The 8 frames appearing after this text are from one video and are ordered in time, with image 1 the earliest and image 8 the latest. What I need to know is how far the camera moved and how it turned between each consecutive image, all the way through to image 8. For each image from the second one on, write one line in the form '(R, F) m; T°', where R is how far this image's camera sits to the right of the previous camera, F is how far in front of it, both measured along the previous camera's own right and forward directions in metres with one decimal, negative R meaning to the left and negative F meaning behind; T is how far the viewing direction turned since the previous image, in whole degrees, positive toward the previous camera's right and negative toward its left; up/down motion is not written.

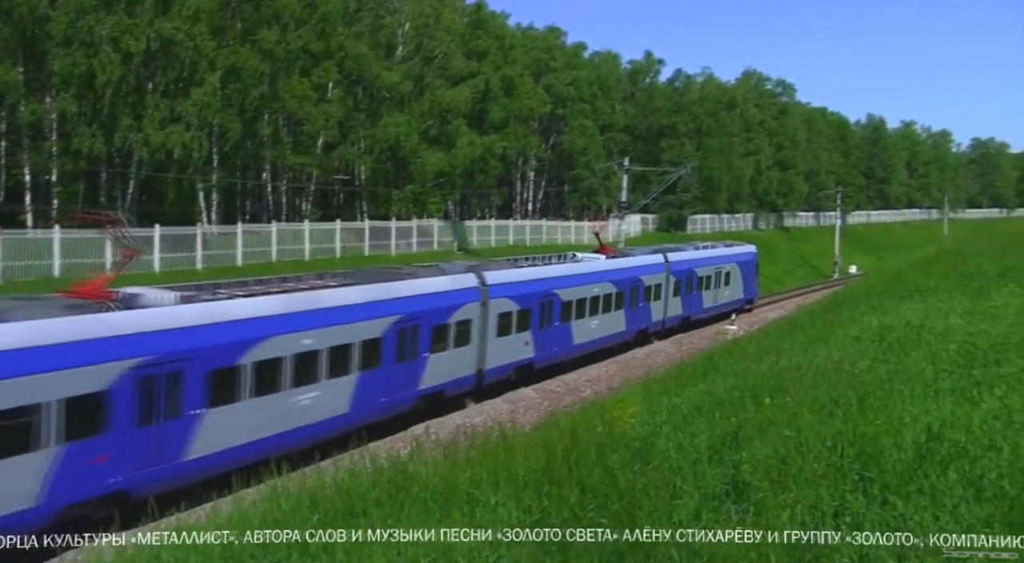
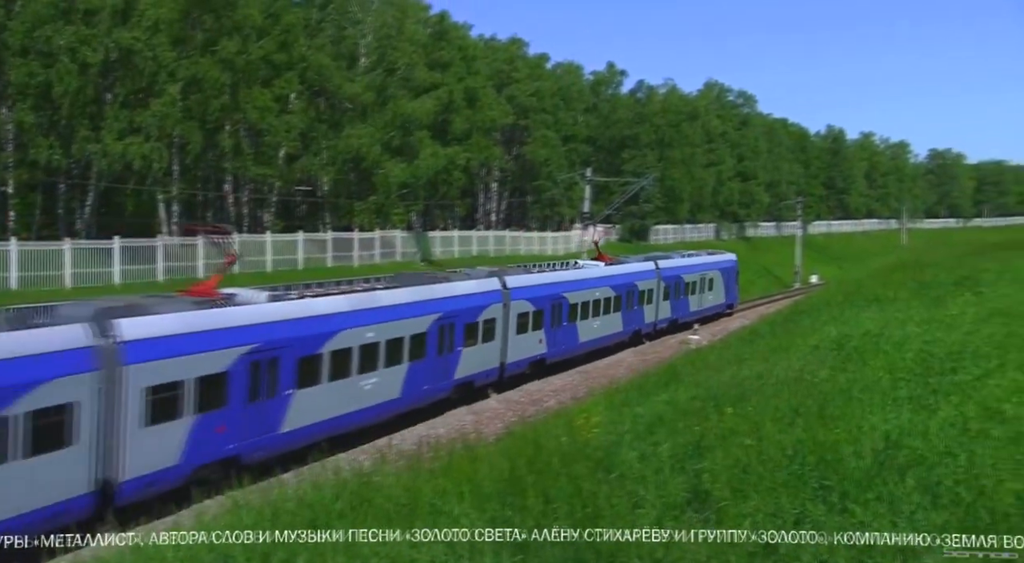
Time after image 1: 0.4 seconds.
(+0.4, -0.1) m; 0°
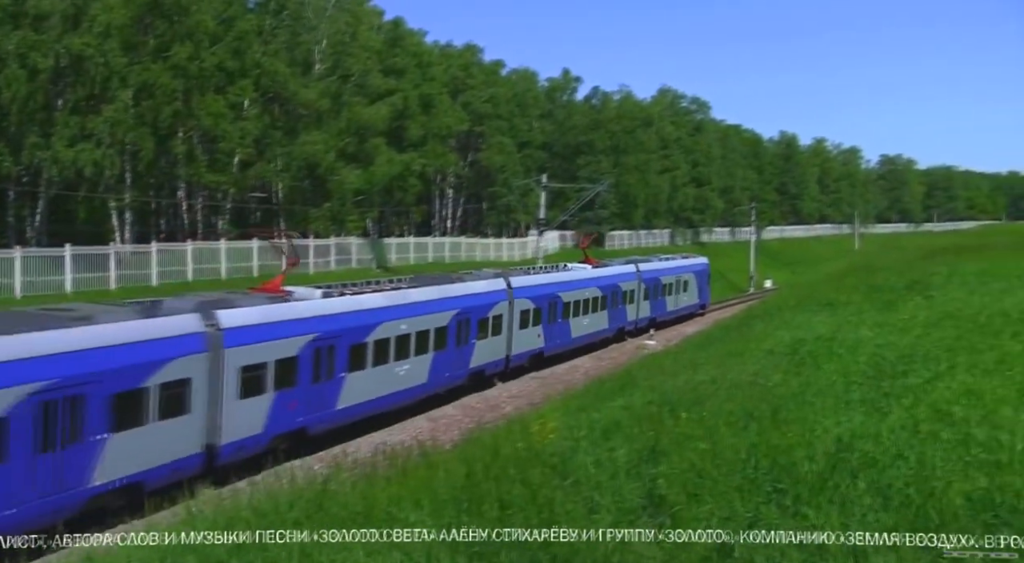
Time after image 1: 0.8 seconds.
(+0.3, 0.0) m; +1°
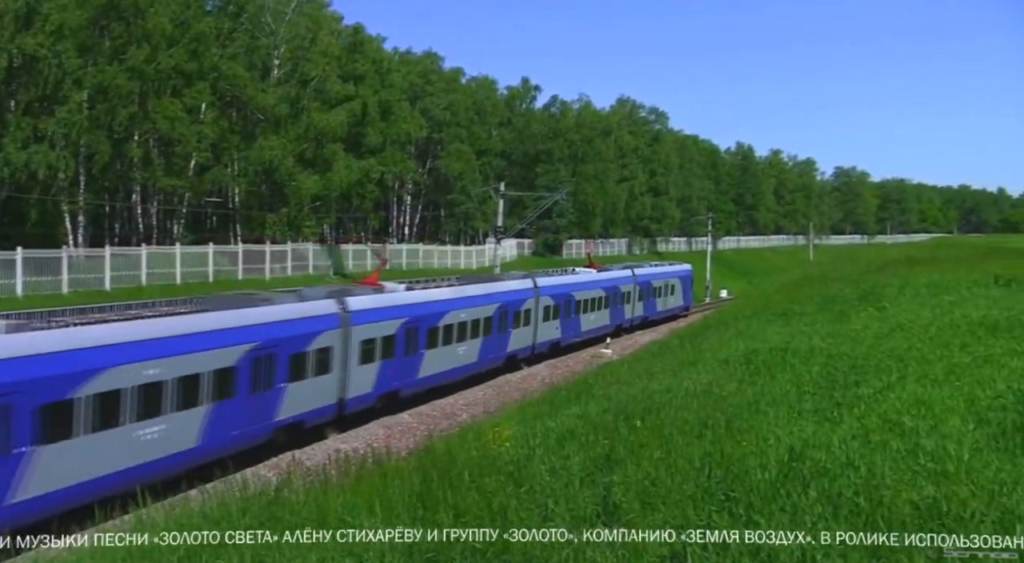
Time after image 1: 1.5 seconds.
(+0.2, 0.0) m; +1°
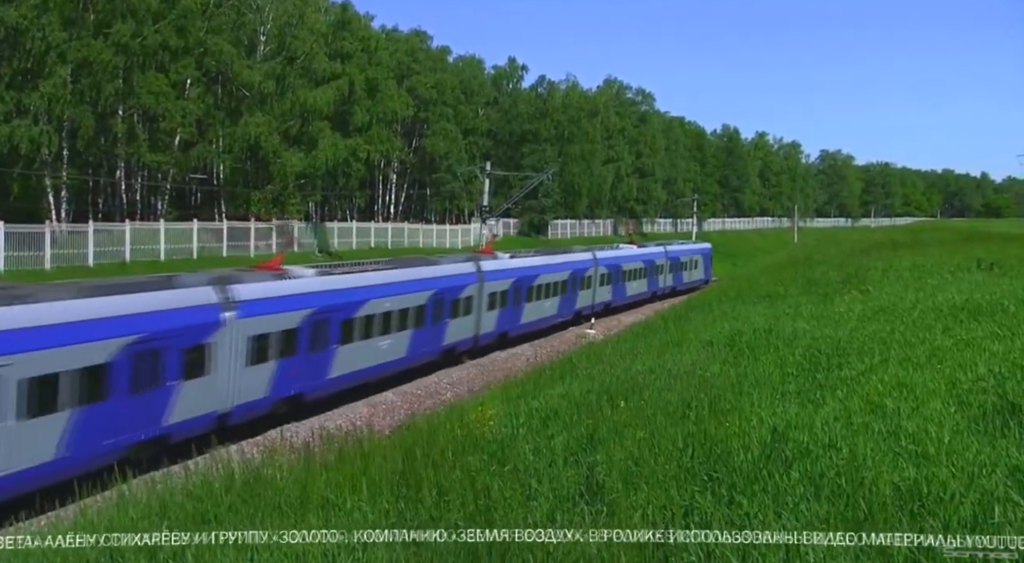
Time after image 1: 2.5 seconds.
(+0.1, 0.0) m; +1°
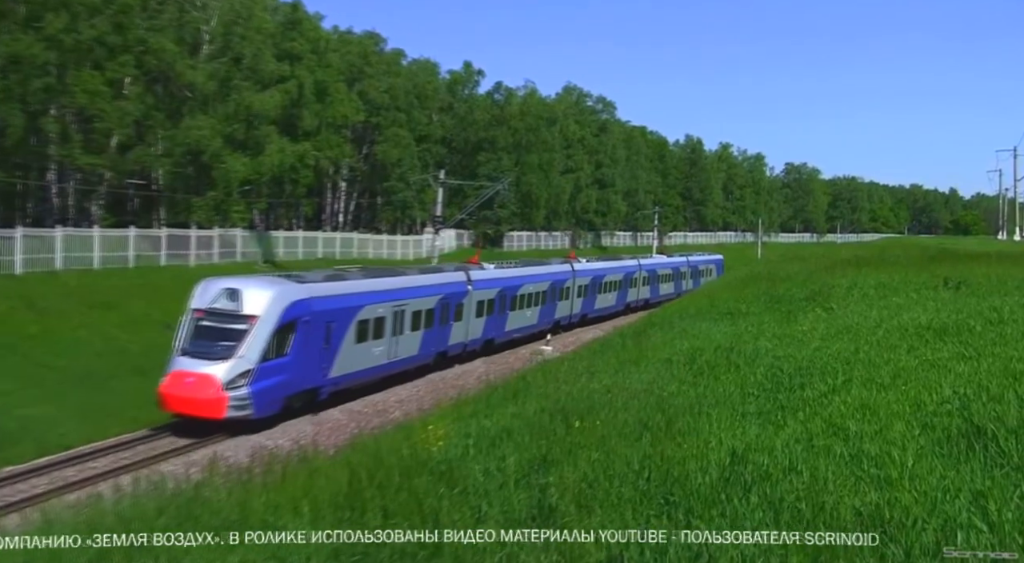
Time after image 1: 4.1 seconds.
(+0.3, +0.3) m; +1°
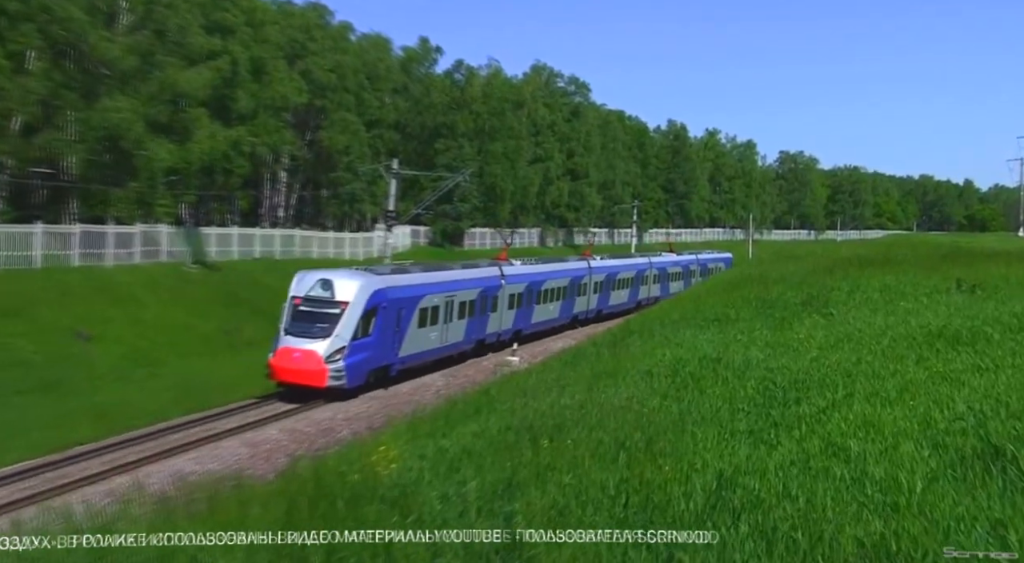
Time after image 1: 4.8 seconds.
(+0.3, +0.8) m; 0°
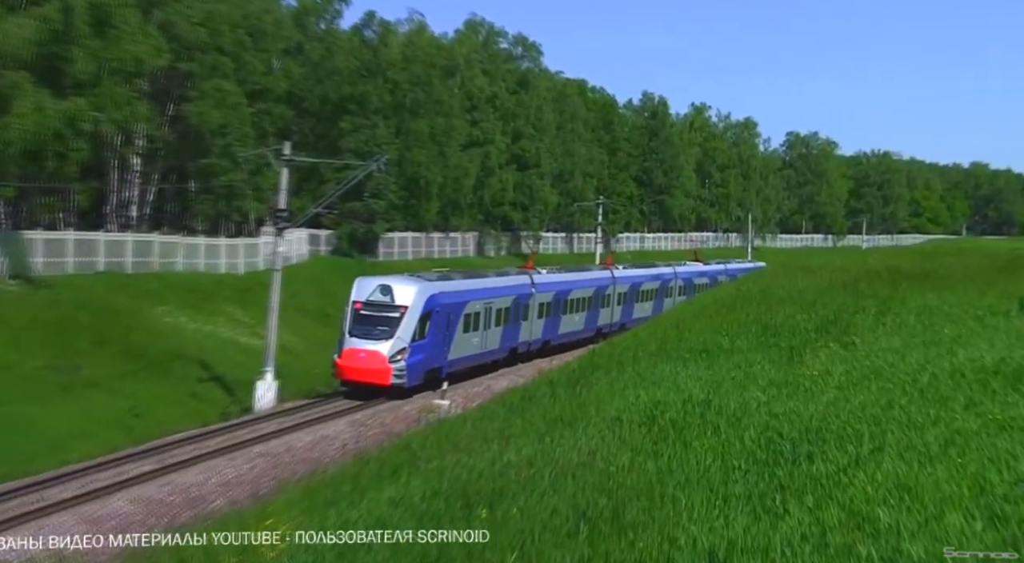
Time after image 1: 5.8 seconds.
(+0.4, +1.6) m; +1°
